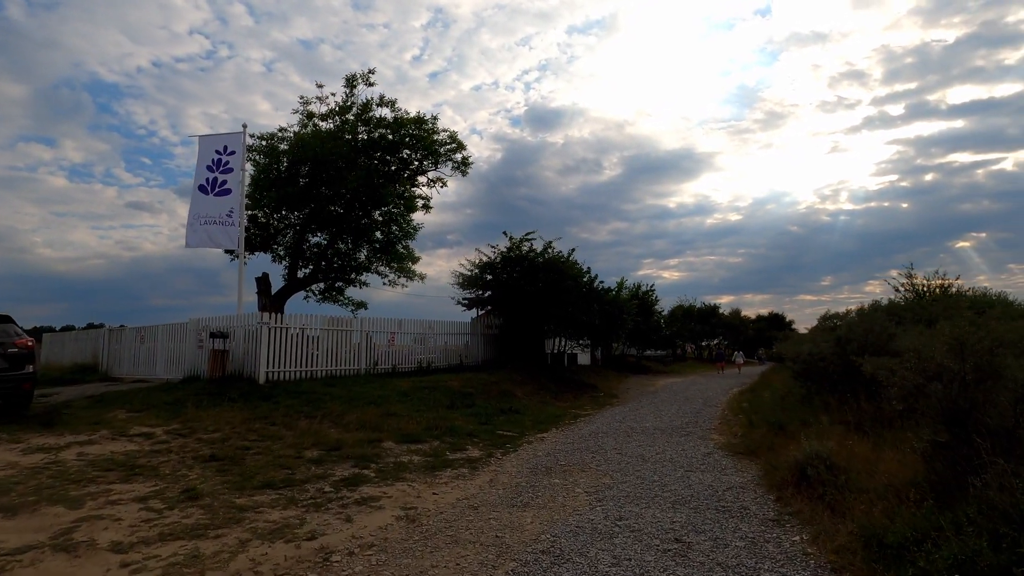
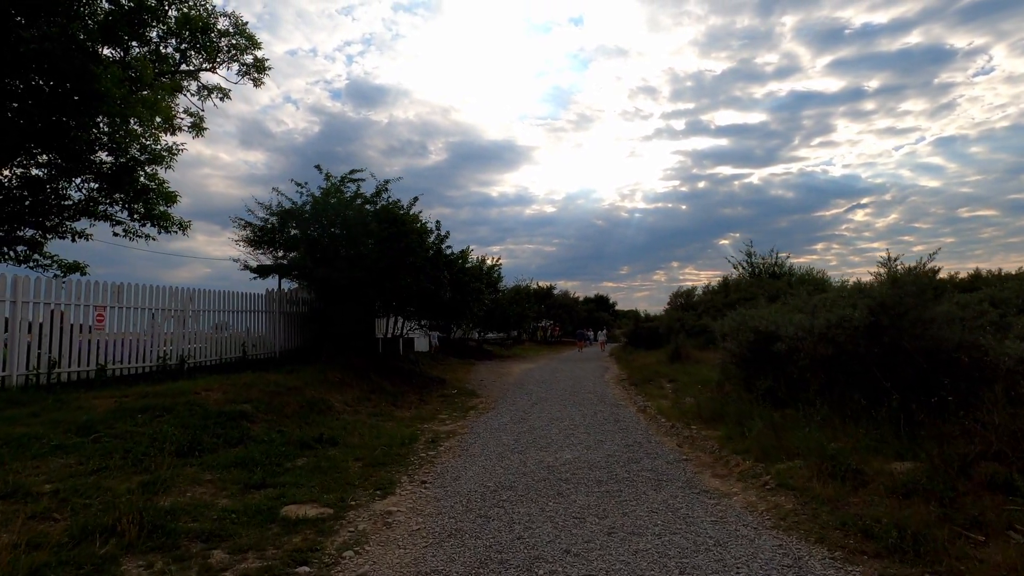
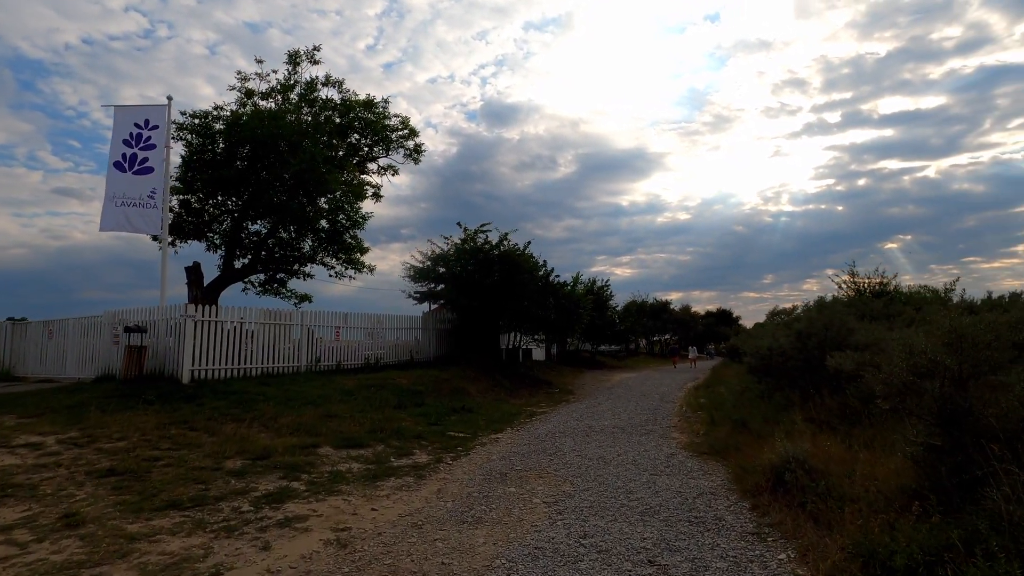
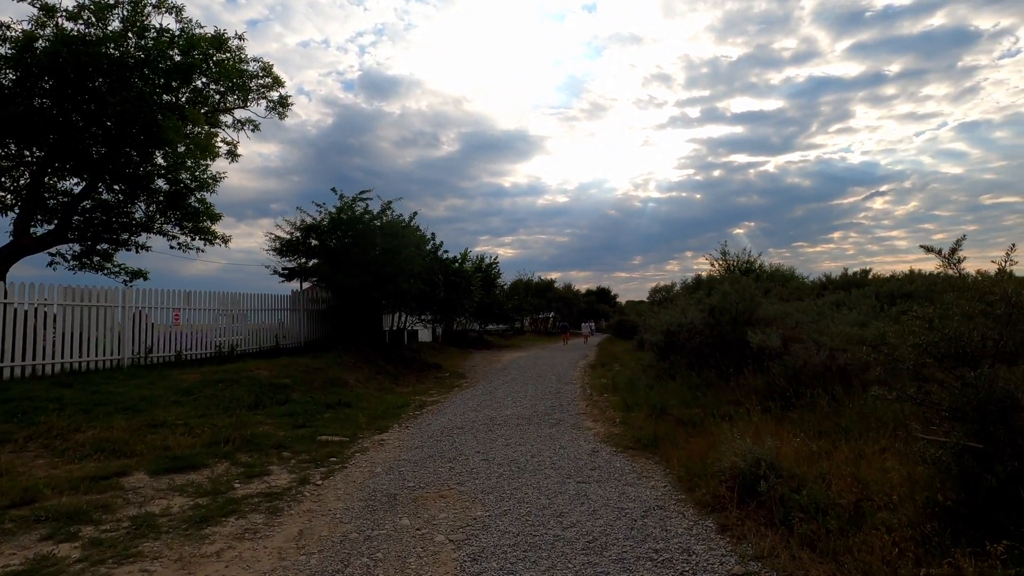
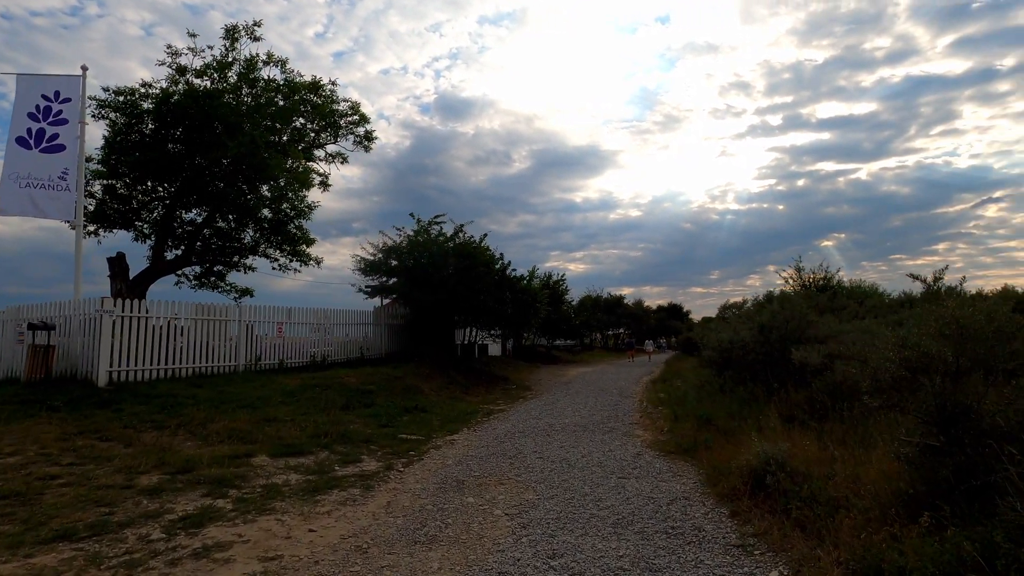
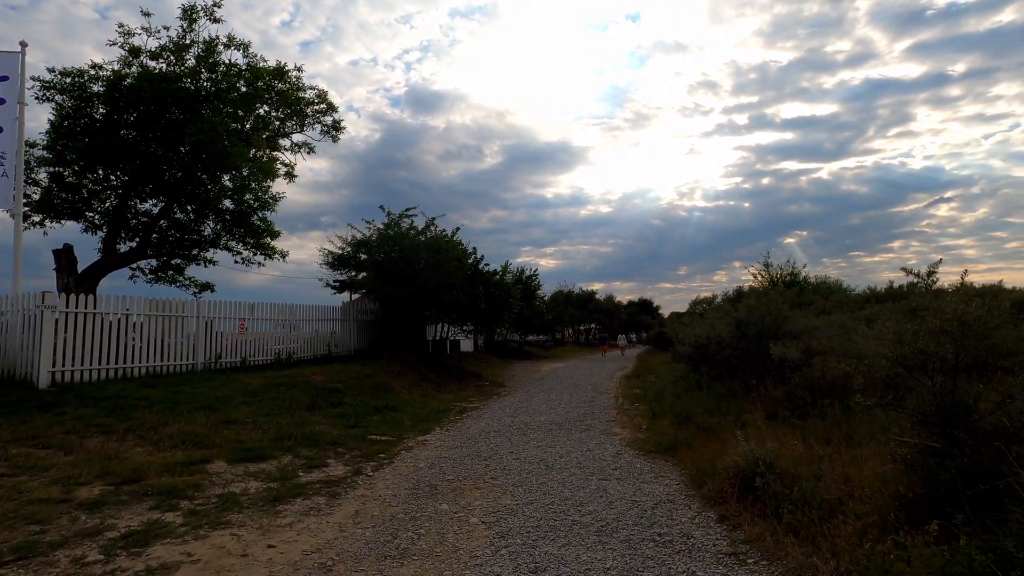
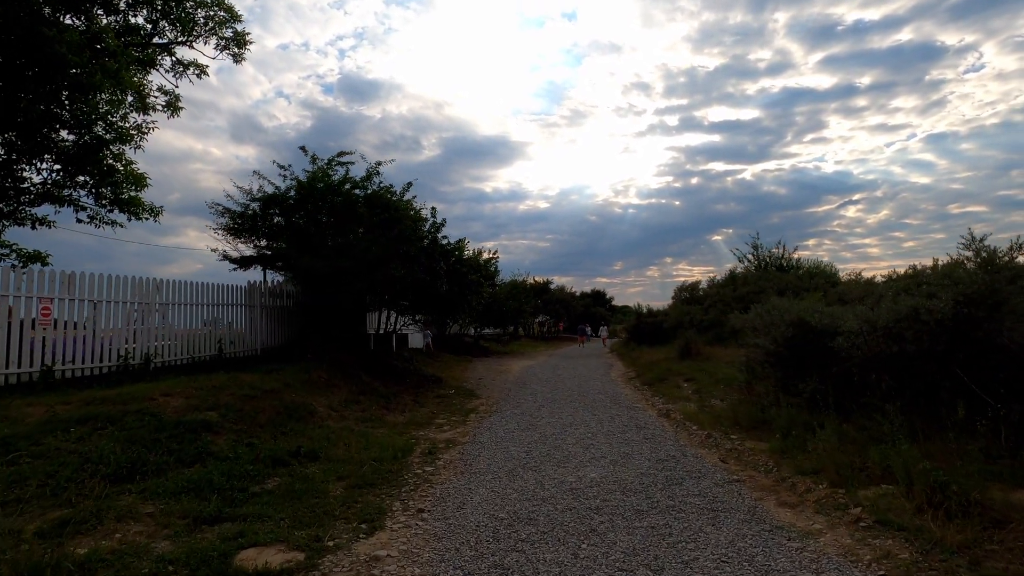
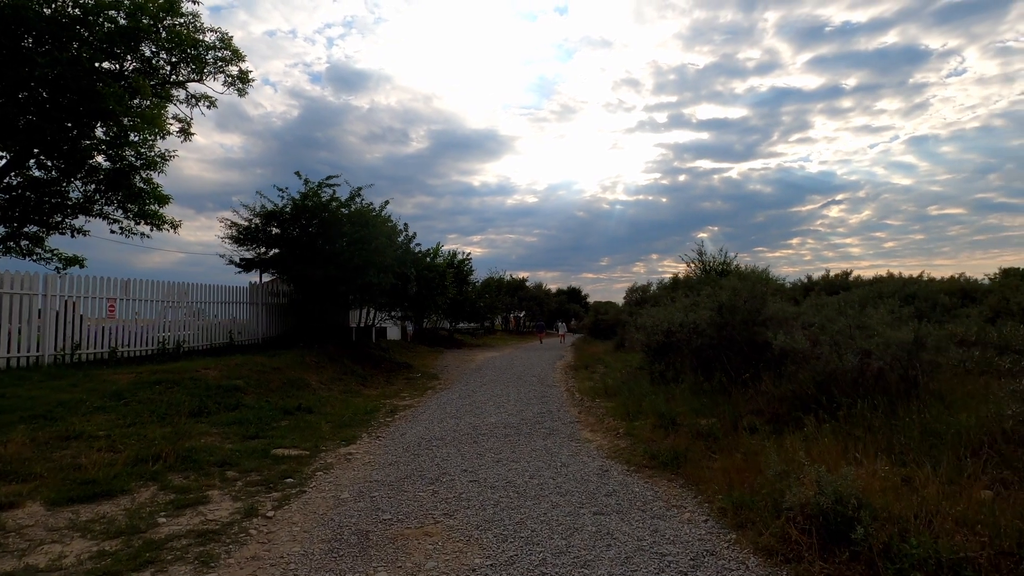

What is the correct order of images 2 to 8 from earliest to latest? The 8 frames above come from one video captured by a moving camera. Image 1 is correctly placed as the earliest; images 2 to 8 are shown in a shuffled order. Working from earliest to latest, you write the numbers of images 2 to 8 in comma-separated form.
3, 5, 6, 4, 8, 2, 7
